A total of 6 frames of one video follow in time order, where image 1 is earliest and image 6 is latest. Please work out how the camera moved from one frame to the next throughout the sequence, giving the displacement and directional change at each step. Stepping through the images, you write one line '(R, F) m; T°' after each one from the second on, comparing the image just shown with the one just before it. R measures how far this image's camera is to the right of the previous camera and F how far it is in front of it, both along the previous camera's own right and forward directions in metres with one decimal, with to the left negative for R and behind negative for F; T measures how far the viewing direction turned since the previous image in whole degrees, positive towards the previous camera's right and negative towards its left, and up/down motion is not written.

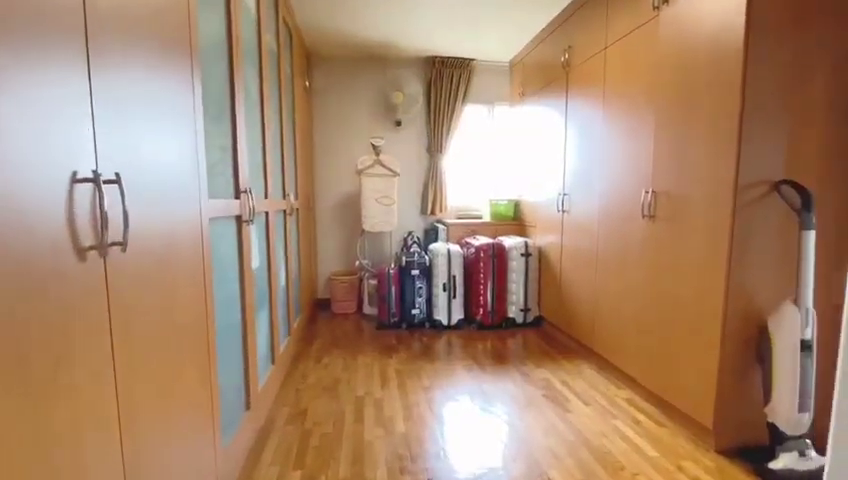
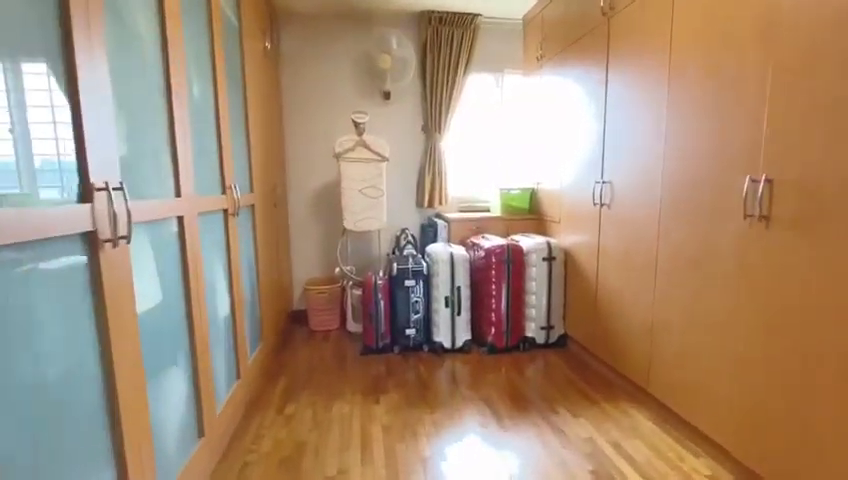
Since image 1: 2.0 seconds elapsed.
(0.0, +0.8) m; 0°
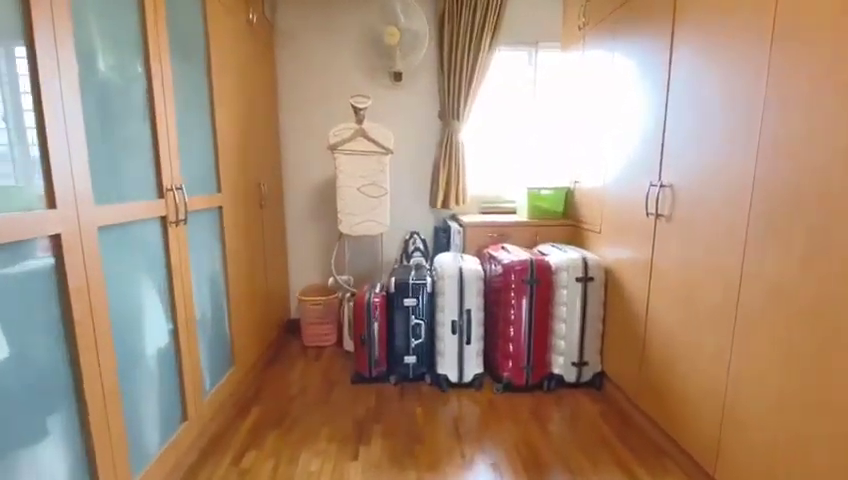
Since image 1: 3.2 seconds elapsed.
(+0.2, +0.5) m; -5°
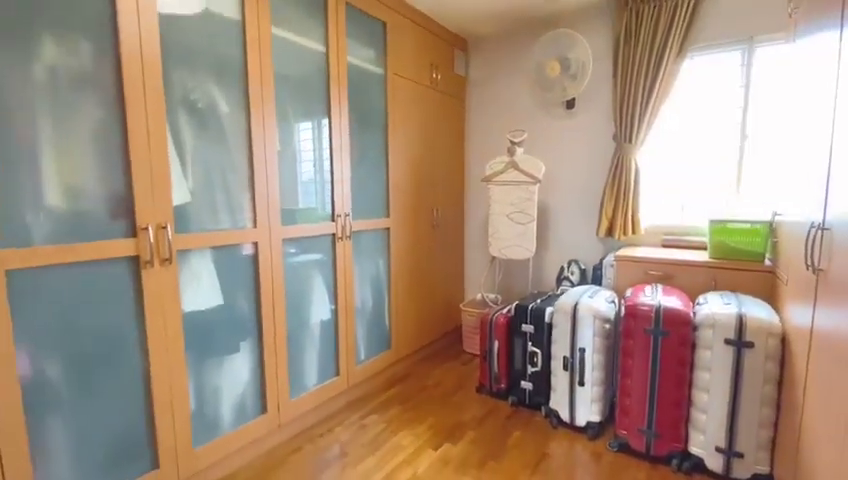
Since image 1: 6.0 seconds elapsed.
(+0.9, 0.0) m; -38°
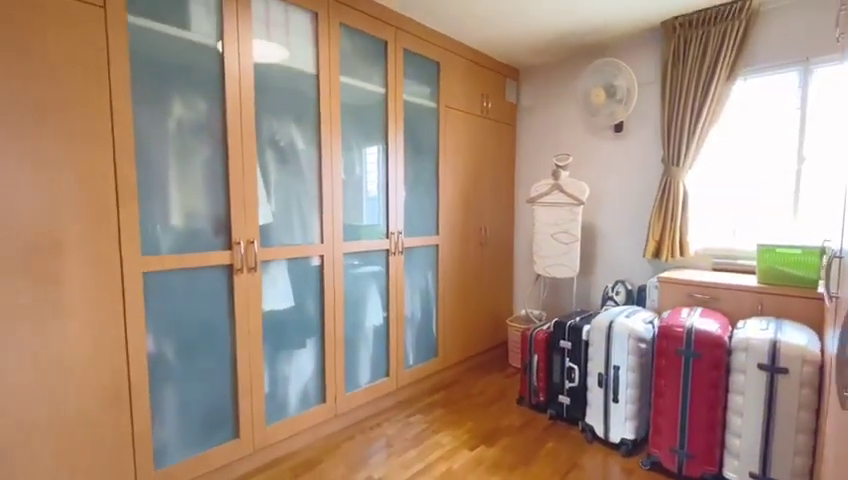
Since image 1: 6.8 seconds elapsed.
(+0.1, -0.2) m; -9°
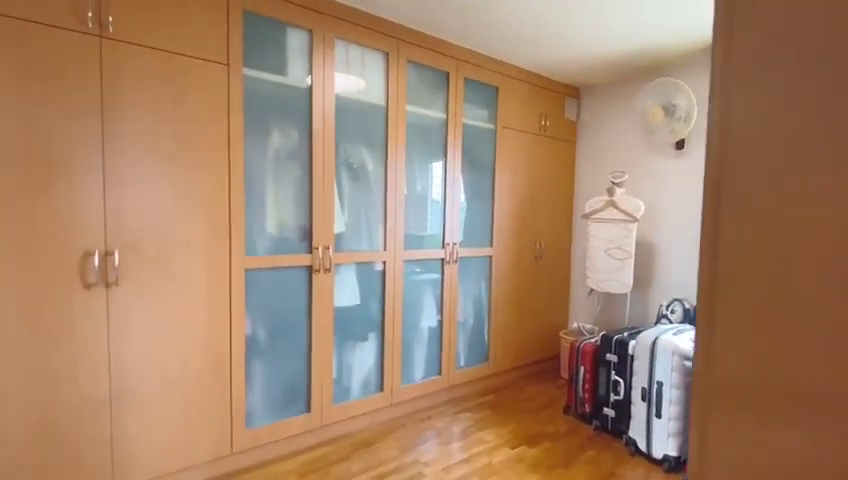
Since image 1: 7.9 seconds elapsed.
(+0.1, -0.3) m; -10°
